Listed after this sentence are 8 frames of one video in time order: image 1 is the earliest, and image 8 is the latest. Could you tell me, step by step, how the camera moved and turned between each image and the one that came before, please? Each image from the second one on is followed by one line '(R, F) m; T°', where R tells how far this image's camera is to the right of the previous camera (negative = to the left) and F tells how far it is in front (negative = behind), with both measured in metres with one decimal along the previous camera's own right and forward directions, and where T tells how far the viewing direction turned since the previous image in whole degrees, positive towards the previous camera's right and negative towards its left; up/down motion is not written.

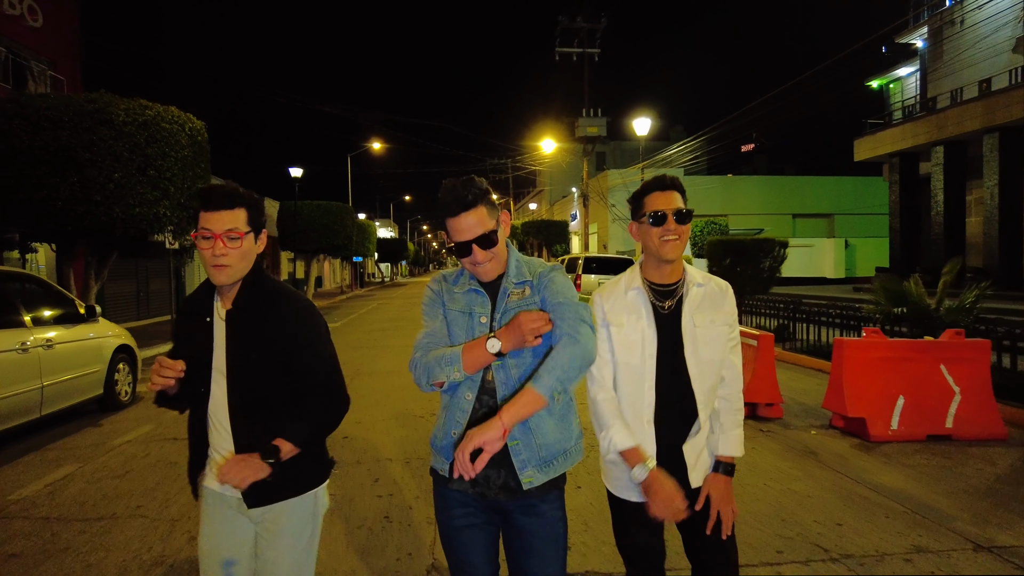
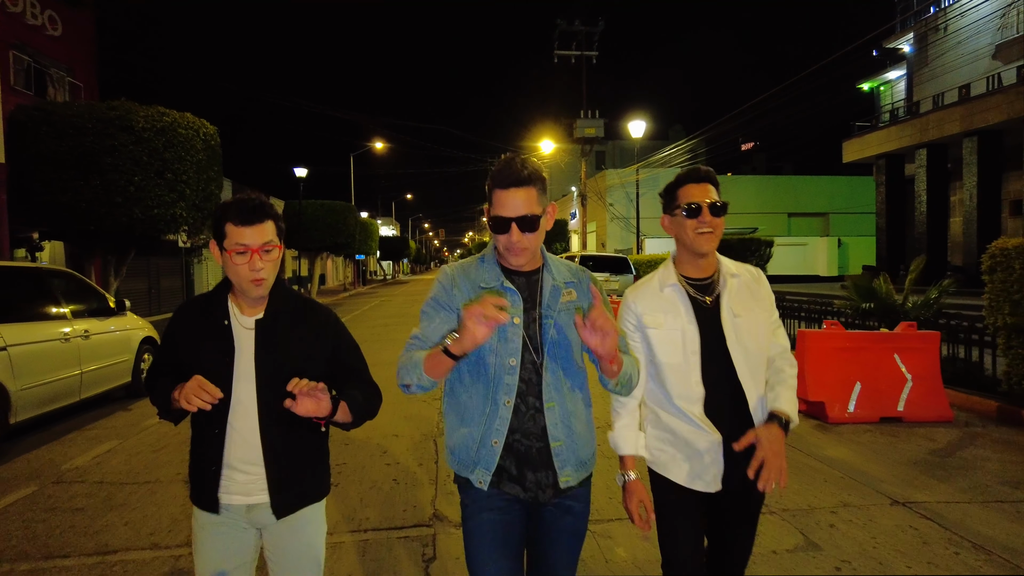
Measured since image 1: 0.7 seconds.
(+0.1, -0.7) m; 0°
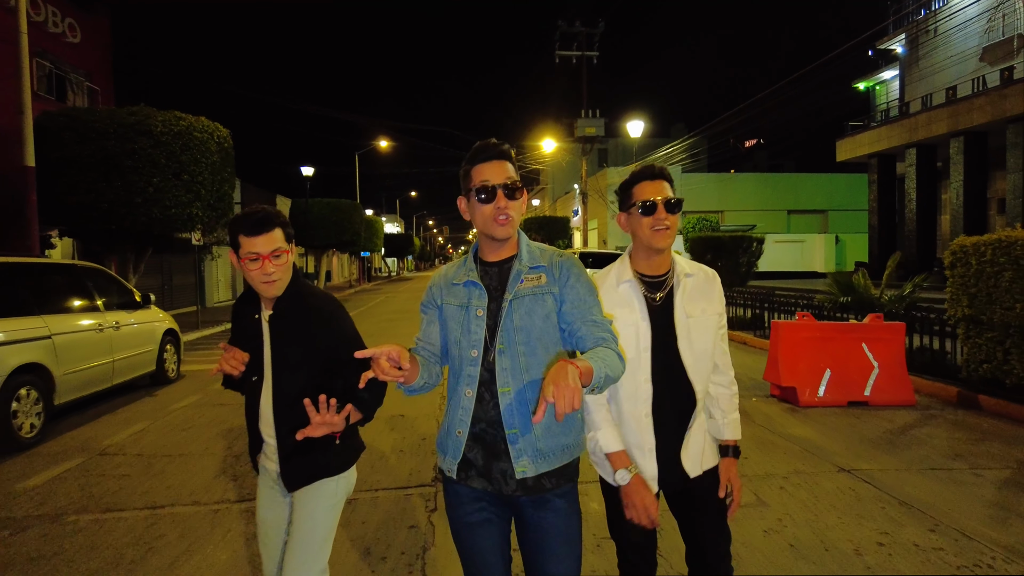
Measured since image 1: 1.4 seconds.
(+0.1, -0.6) m; 0°
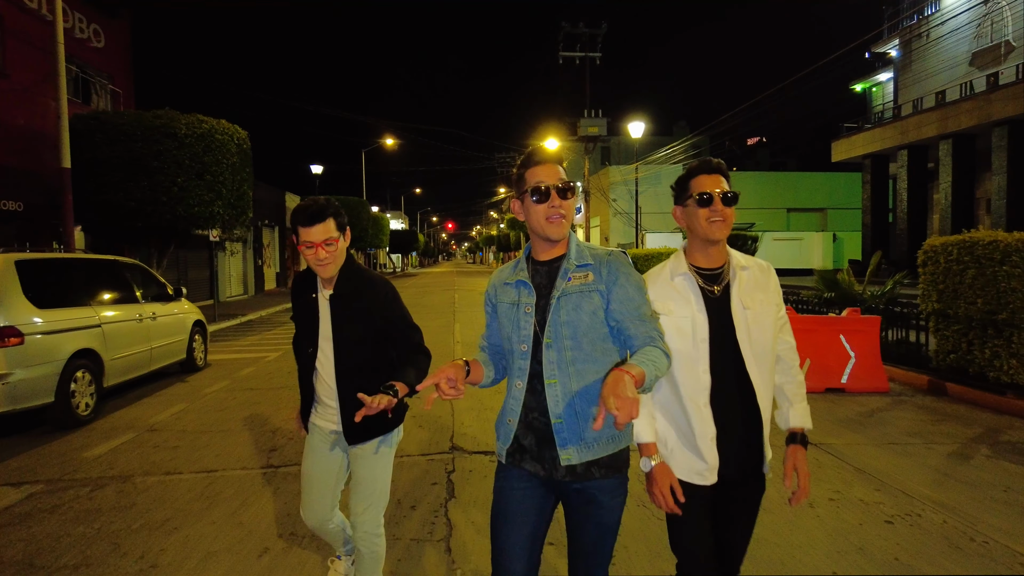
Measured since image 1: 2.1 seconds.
(0.0, -0.7) m; 0°
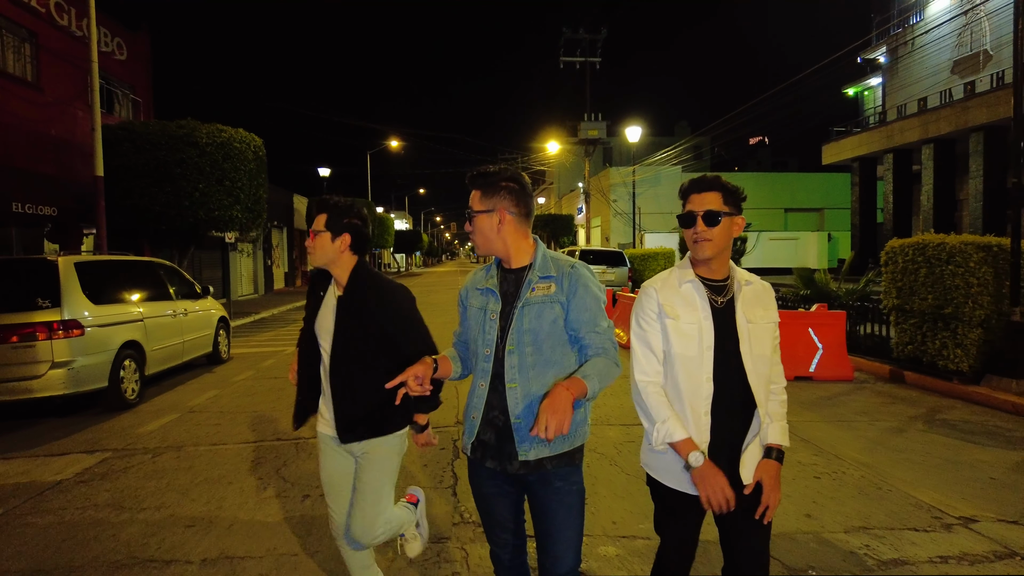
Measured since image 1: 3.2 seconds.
(+0.1, -0.9) m; 0°
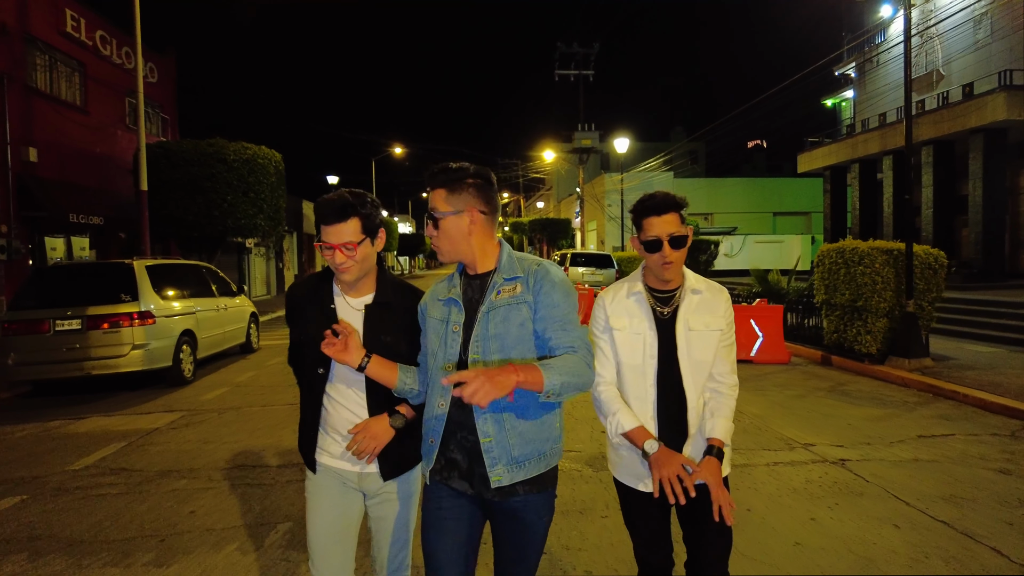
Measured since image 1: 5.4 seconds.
(+0.2, -1.7) m; 0°
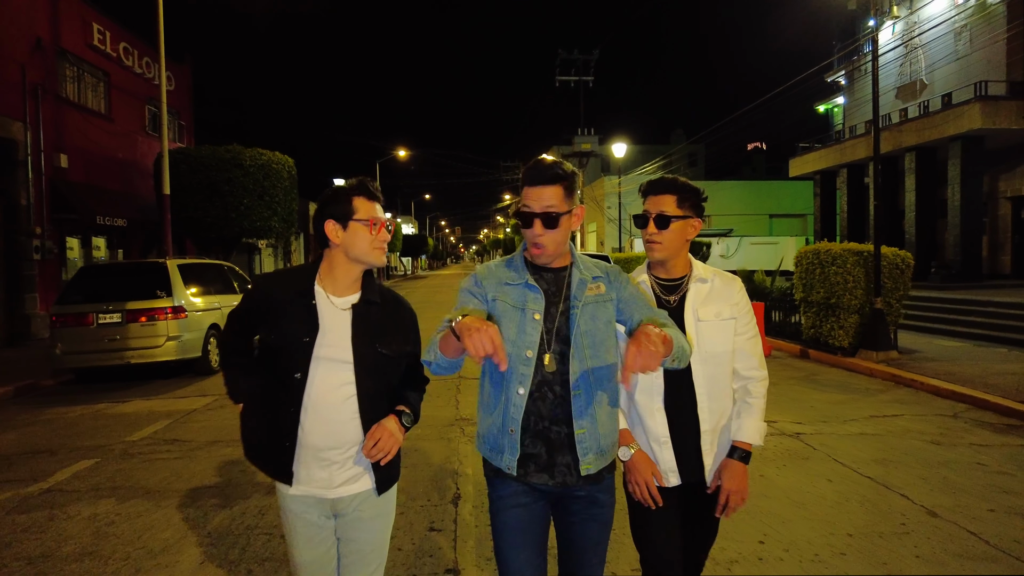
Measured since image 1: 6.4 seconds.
(0.0, -0.8) m; 0°
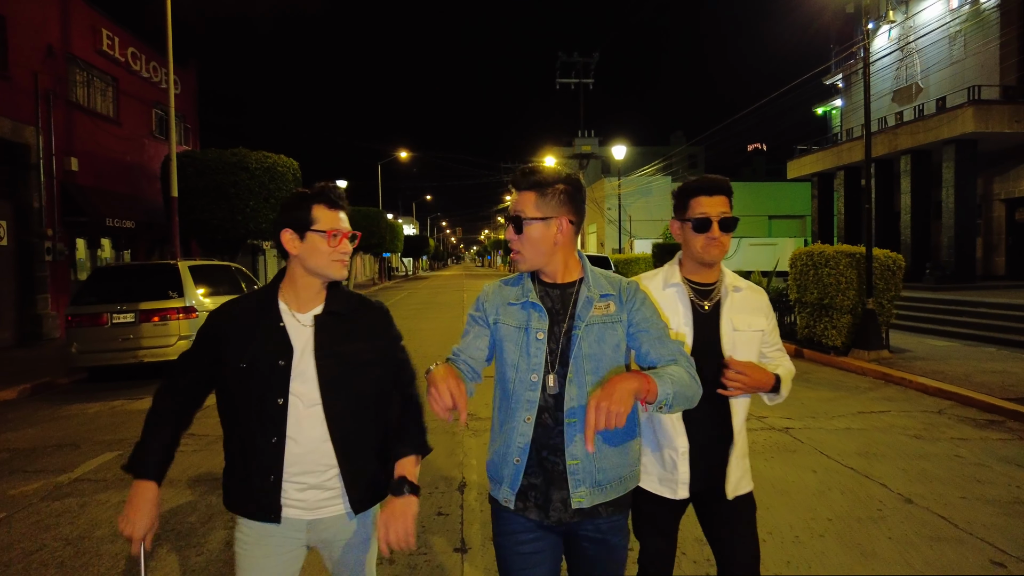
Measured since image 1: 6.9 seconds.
(0.0, -0.3) m; 0°
